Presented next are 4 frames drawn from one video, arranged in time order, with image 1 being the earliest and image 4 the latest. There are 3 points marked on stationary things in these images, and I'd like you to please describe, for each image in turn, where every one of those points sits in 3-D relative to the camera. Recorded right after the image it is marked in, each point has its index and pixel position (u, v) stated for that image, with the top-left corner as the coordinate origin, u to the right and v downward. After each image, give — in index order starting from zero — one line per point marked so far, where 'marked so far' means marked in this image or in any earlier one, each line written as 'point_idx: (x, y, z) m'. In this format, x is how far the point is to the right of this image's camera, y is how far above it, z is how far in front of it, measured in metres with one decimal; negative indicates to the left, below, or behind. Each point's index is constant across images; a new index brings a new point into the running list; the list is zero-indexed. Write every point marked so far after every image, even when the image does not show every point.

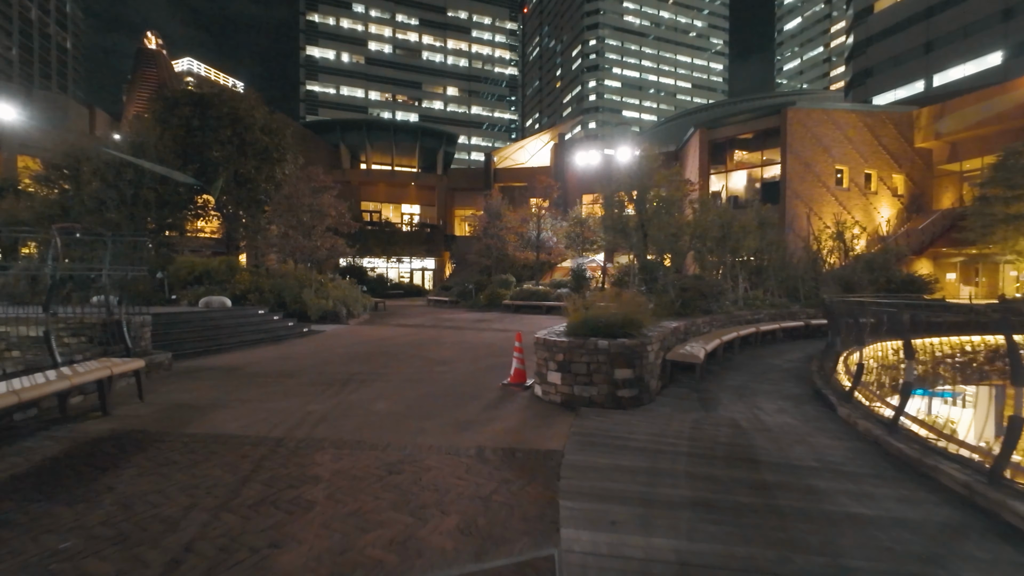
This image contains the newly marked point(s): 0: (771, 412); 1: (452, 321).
0: (+3.7, -1.8, +6.2) m
1: (-2.5, -1.4, +18.1) m
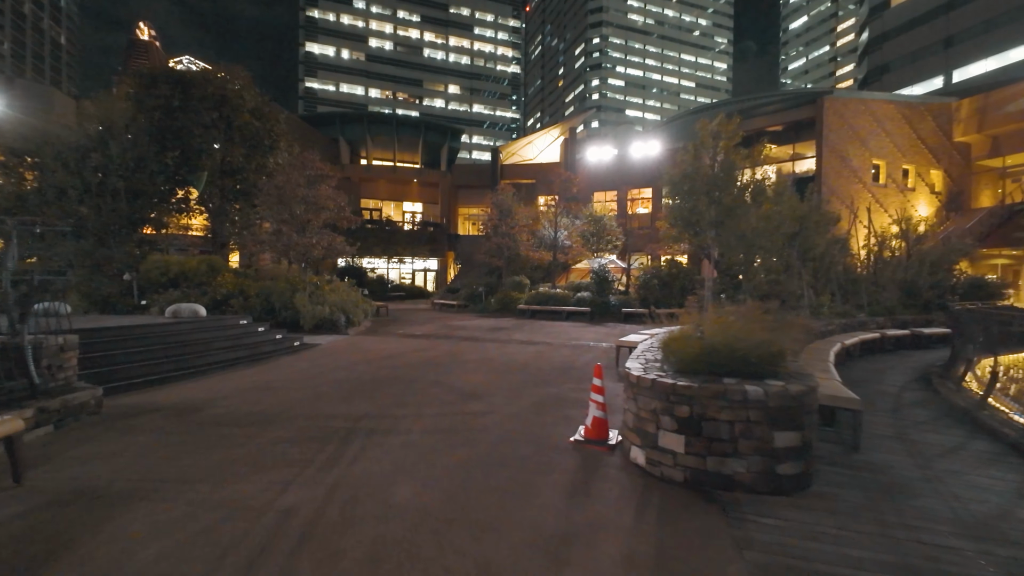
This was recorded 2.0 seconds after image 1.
0: (+4.5, -1.9, +4.0) m
1: (-1.6, -1.5, +15.8) m
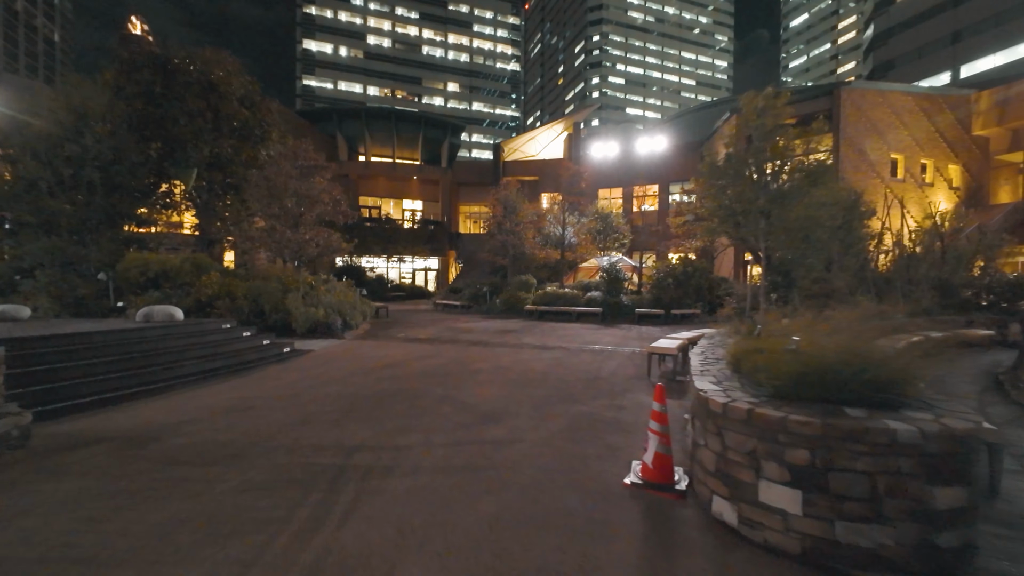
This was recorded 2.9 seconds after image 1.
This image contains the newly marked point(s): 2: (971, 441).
0: (+4.9, -1.9, +2.9) m
1: (-1.3, -1.5, +14.7) m
2: (+2.9, -1.0, +2.8) m
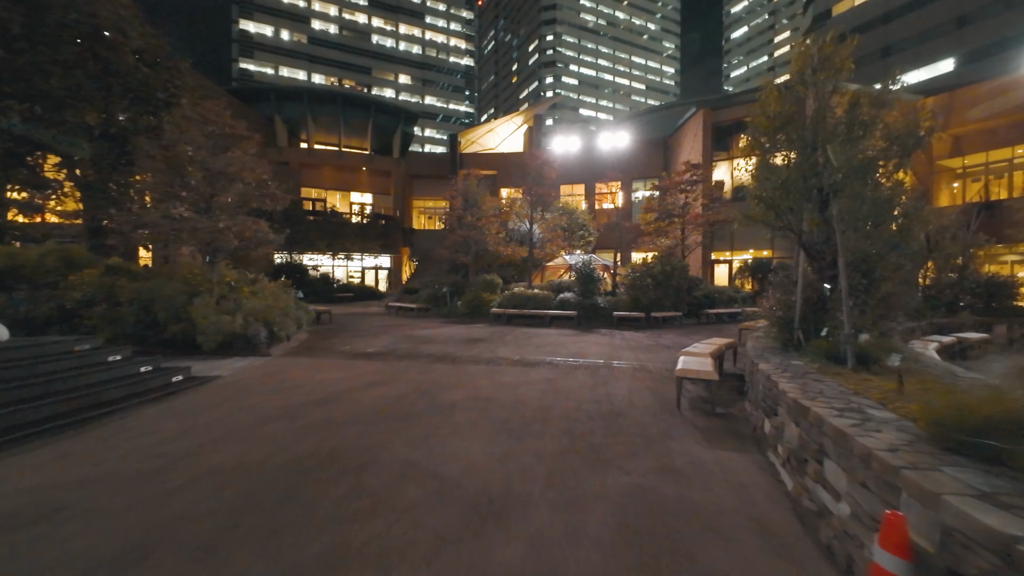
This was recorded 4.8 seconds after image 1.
0: (+5.2, -2.0, +1.1) m
1: (-2.2, -1.6, +12.2) m
2: (+3.3, -1.0, +0.9) m
